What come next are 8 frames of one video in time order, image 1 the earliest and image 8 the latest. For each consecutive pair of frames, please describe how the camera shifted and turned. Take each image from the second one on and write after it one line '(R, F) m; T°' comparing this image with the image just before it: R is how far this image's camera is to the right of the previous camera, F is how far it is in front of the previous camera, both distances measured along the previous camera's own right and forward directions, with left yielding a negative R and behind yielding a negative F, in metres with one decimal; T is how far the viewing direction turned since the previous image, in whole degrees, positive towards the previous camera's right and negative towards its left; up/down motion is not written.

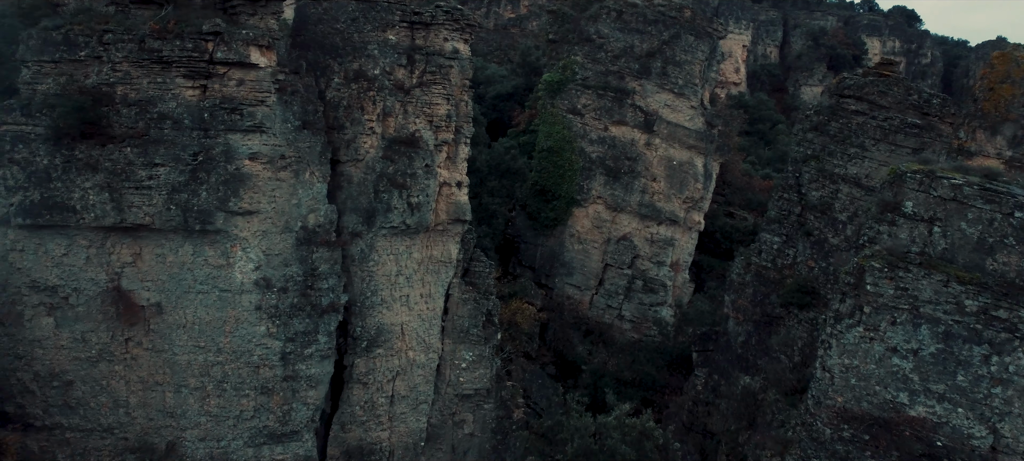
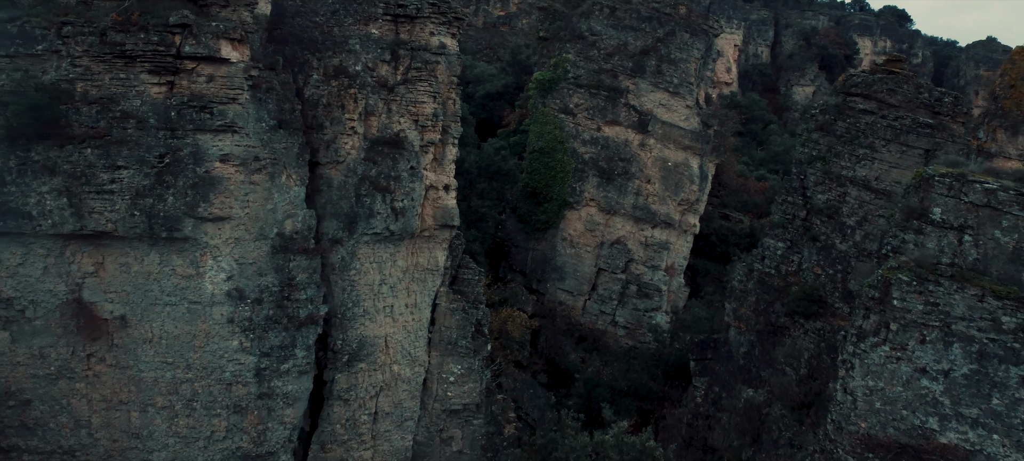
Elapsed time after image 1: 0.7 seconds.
(0.0, +0.6) m; +1°
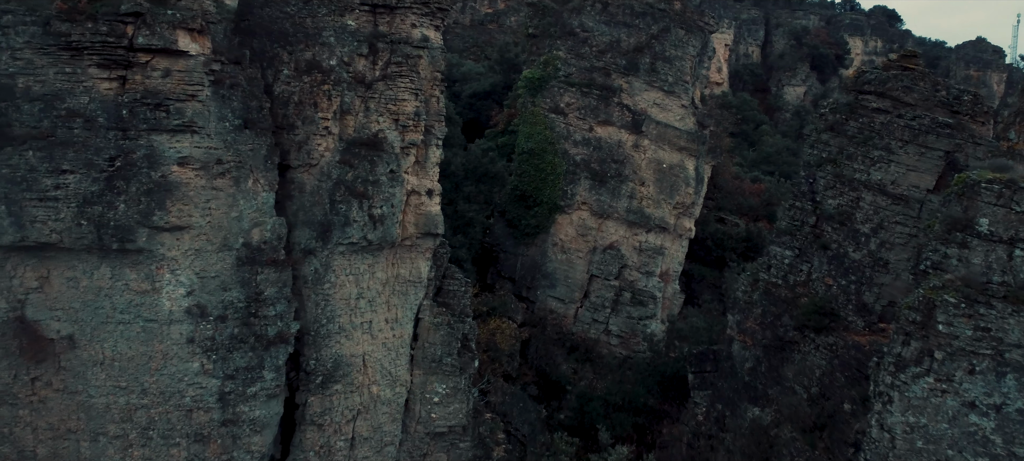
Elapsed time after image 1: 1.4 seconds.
(0.0, +0.7) m; +1°
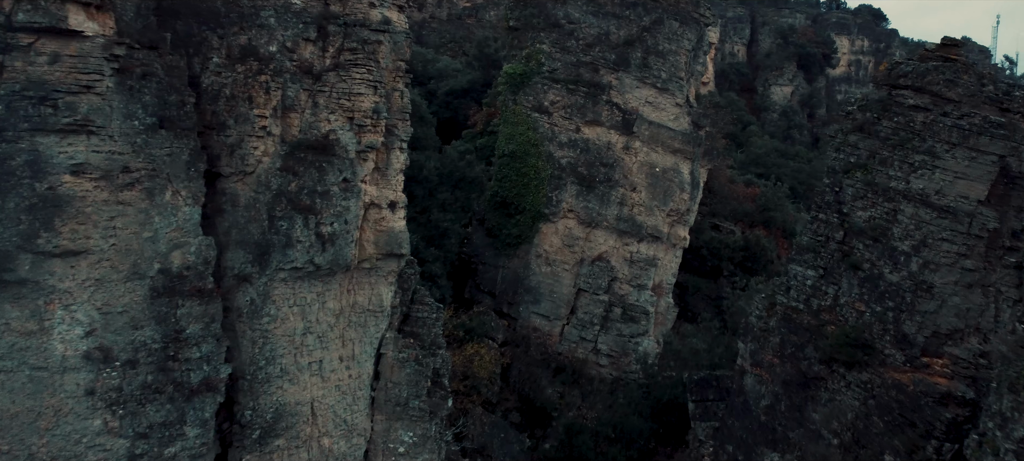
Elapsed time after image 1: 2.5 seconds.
(0.0, +1.4) m; +1°
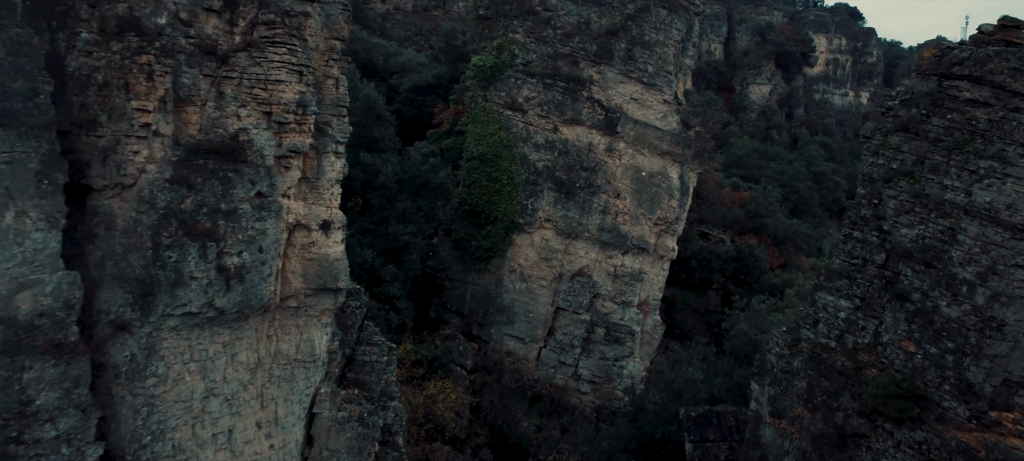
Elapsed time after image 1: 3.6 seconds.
(0.0, +1.6) m; +2°
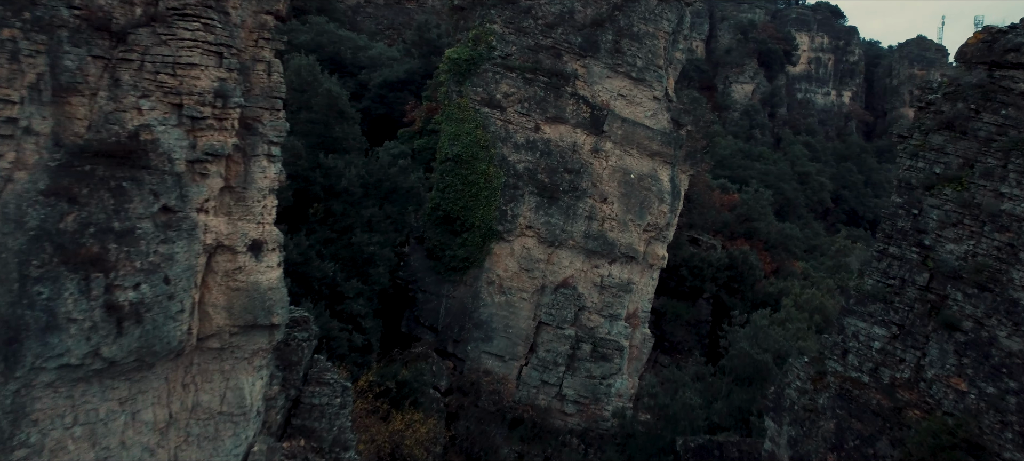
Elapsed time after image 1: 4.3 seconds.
(0.0, +1.1) m; +2°
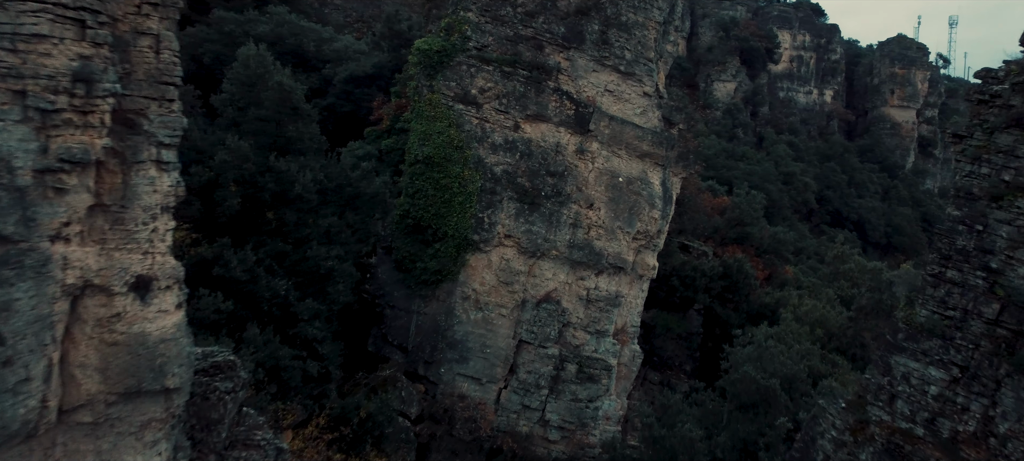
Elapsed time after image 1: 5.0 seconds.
(0.0, +1.2) m; +2°
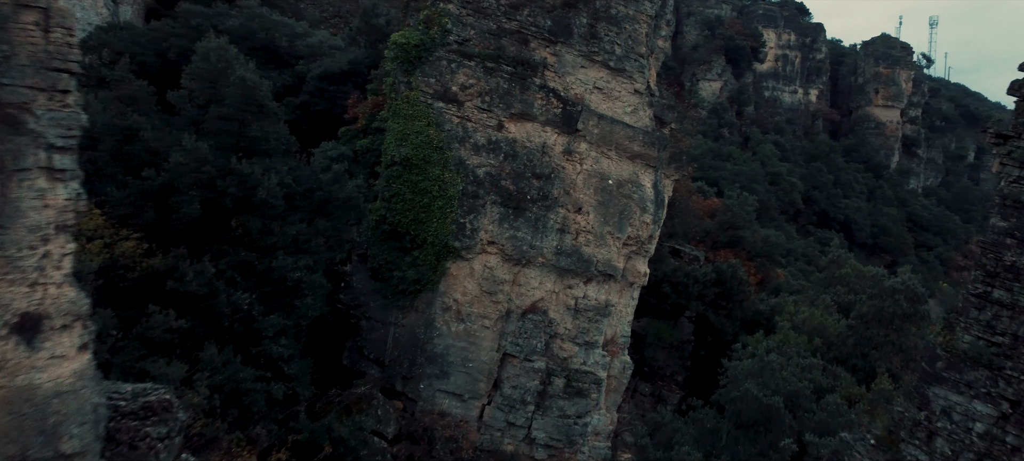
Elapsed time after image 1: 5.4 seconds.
(0.0, +0.7) m; +1°
